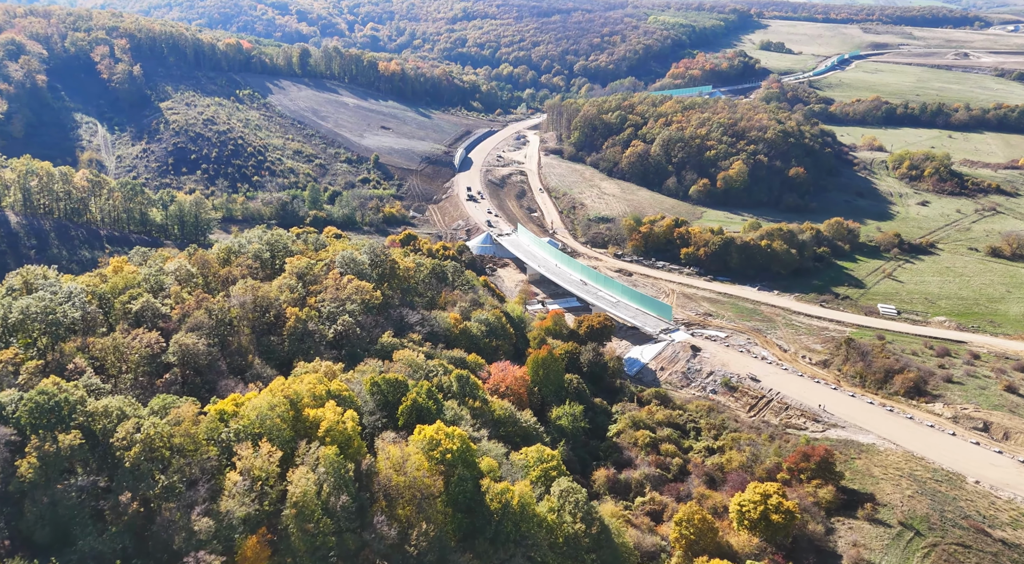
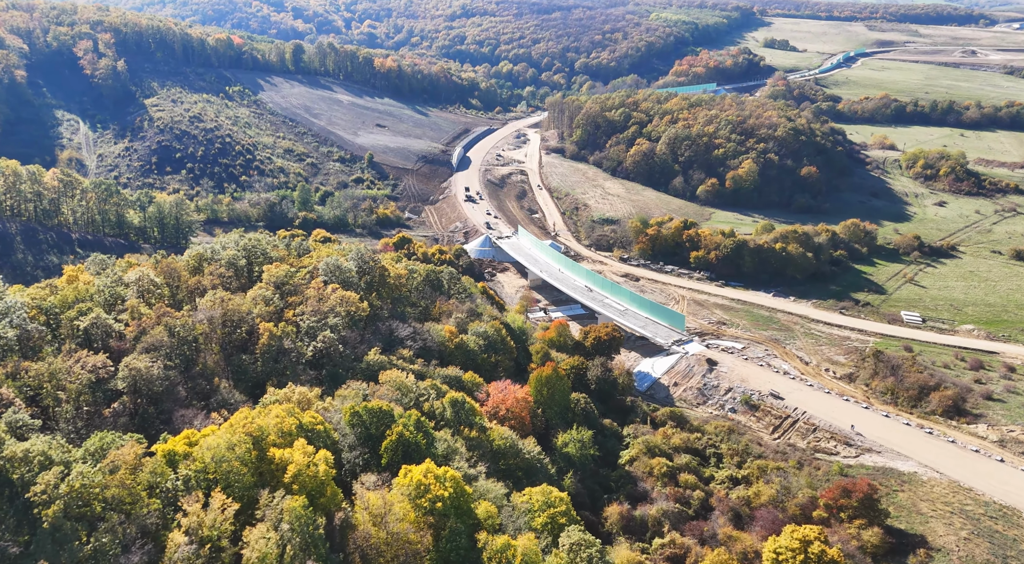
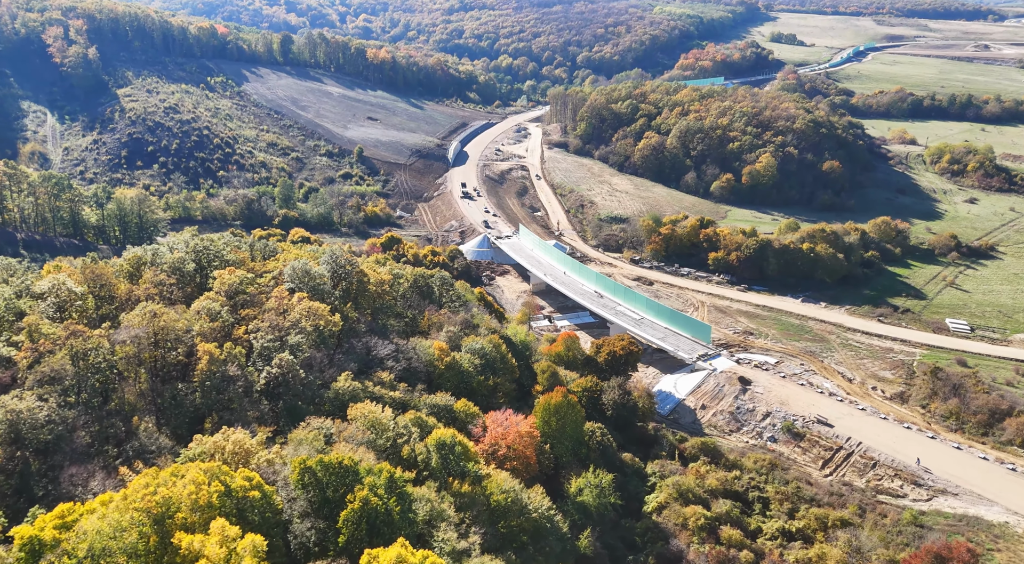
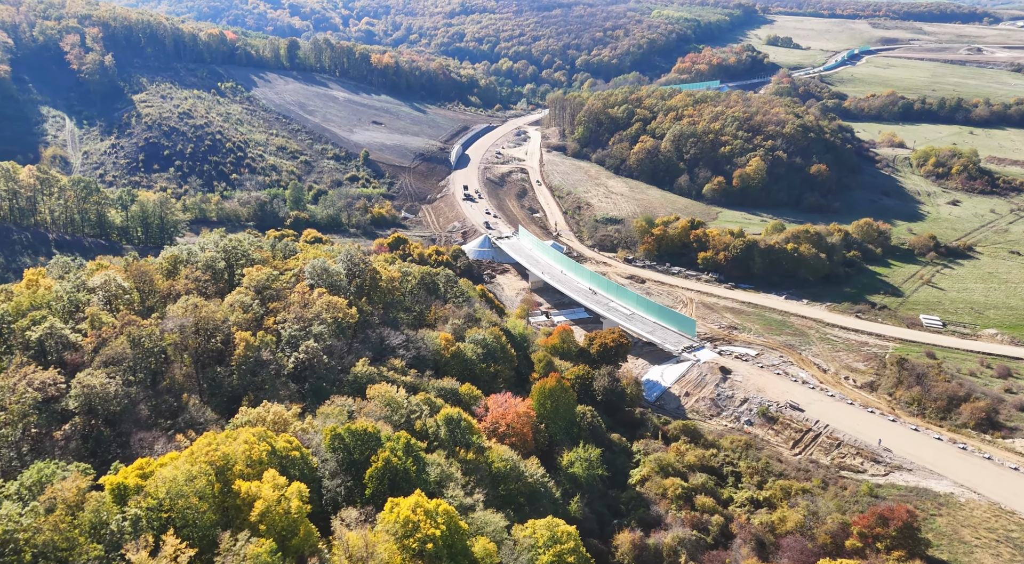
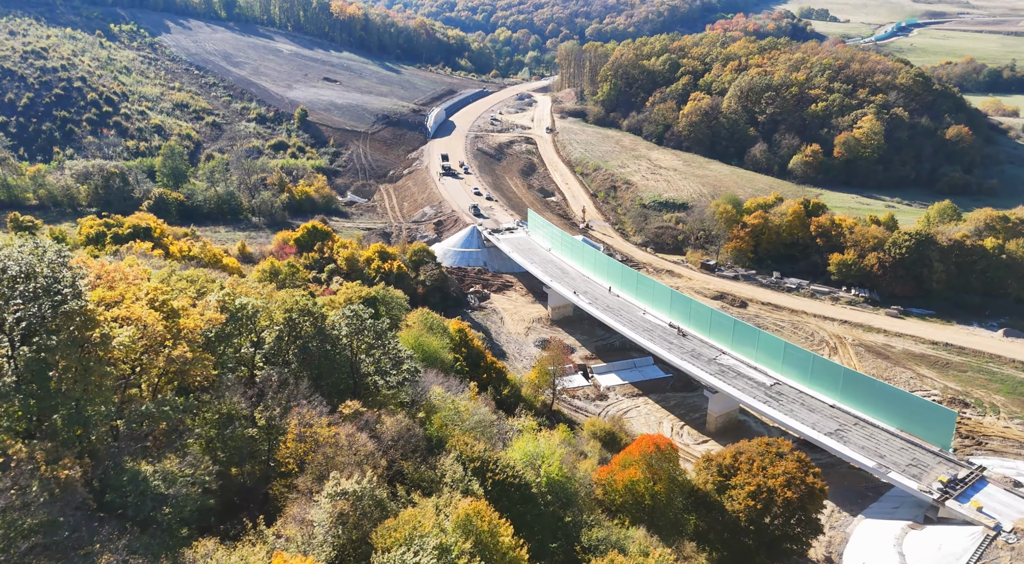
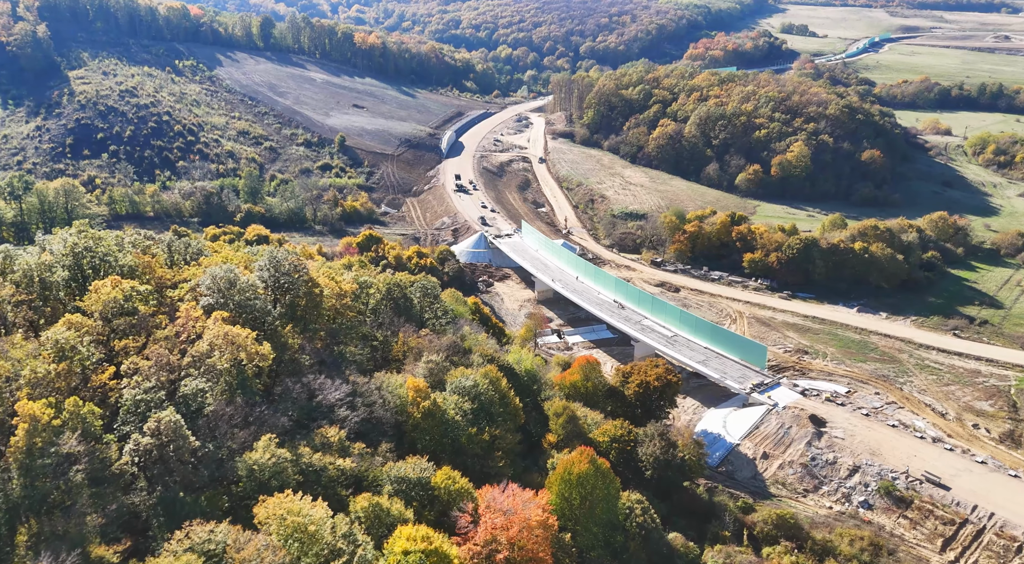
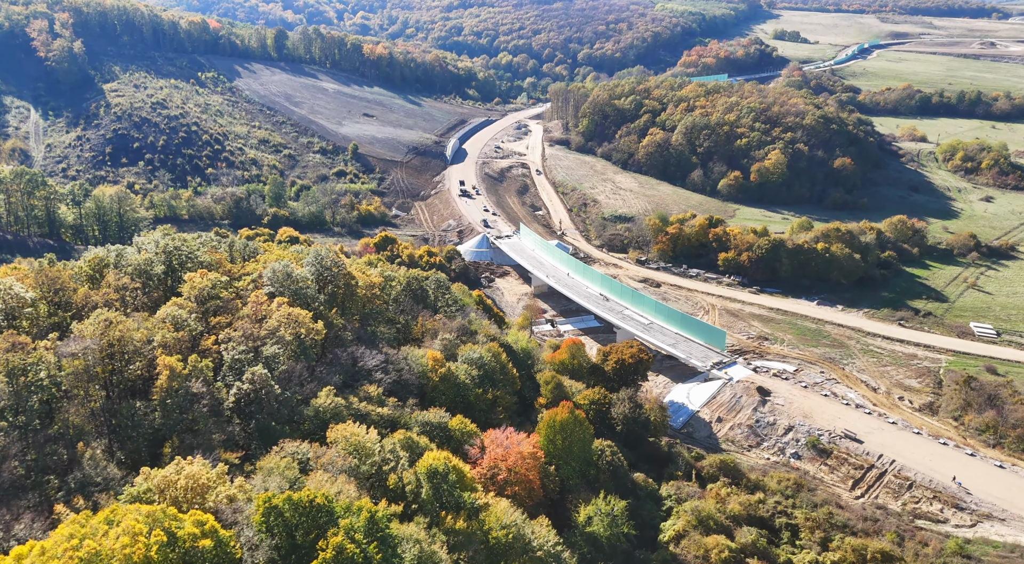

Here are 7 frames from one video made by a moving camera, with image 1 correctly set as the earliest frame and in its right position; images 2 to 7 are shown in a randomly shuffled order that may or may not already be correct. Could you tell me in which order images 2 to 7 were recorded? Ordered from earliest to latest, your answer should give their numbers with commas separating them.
2, 4, 3, 7, 6, 5
